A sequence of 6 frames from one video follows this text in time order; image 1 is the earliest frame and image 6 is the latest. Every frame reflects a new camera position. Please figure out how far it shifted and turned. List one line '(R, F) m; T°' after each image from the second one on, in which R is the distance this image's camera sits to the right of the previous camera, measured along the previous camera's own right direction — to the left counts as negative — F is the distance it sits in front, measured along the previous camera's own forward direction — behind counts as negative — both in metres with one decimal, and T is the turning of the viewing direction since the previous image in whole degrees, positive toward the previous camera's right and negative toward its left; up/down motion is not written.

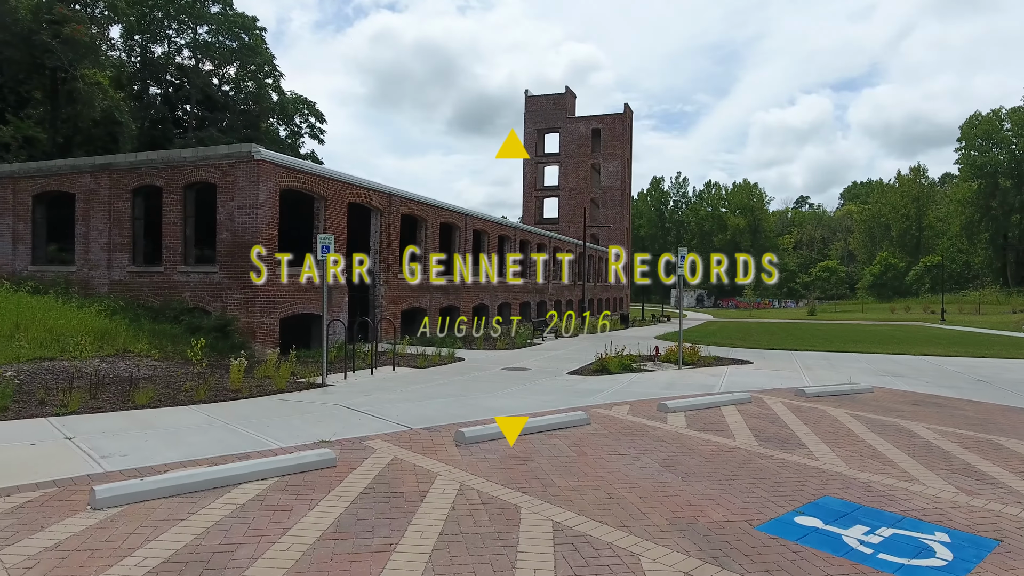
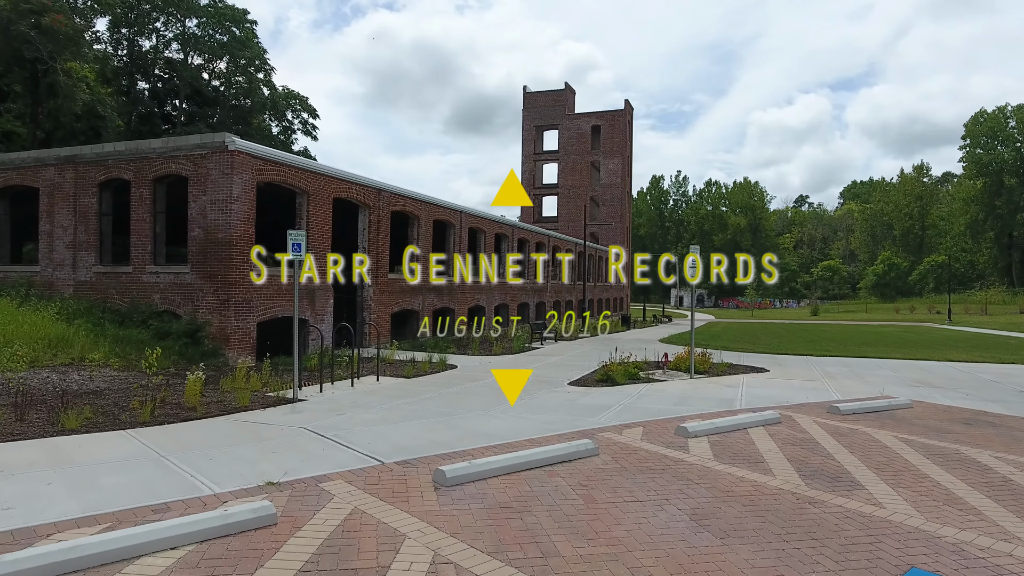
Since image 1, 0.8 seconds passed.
(+0.1, +1.1) m; 0°
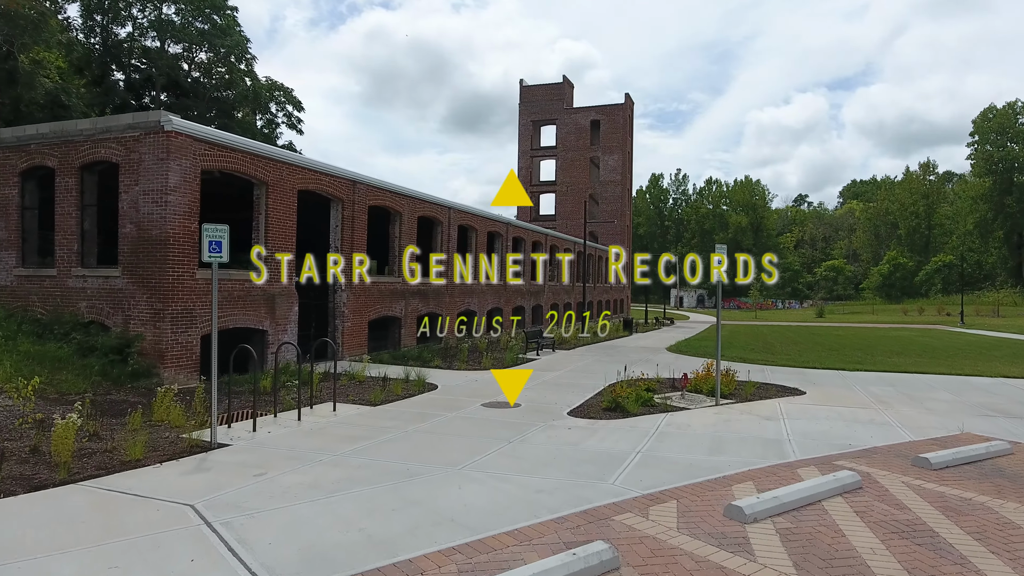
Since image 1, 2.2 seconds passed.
(+0.2, +2.1) m; 0°
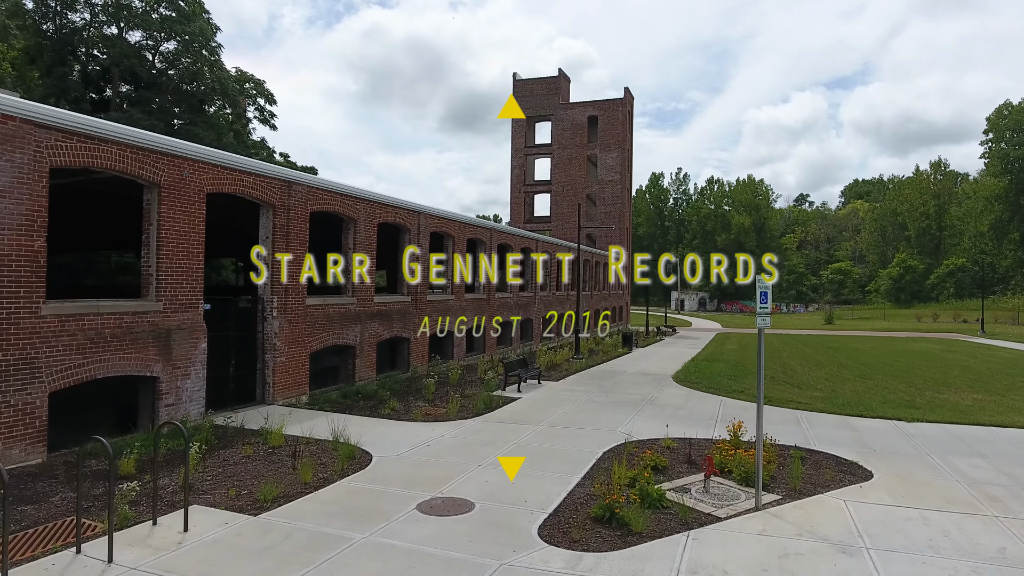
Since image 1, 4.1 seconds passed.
(+0.6, +3.1) m; 0°
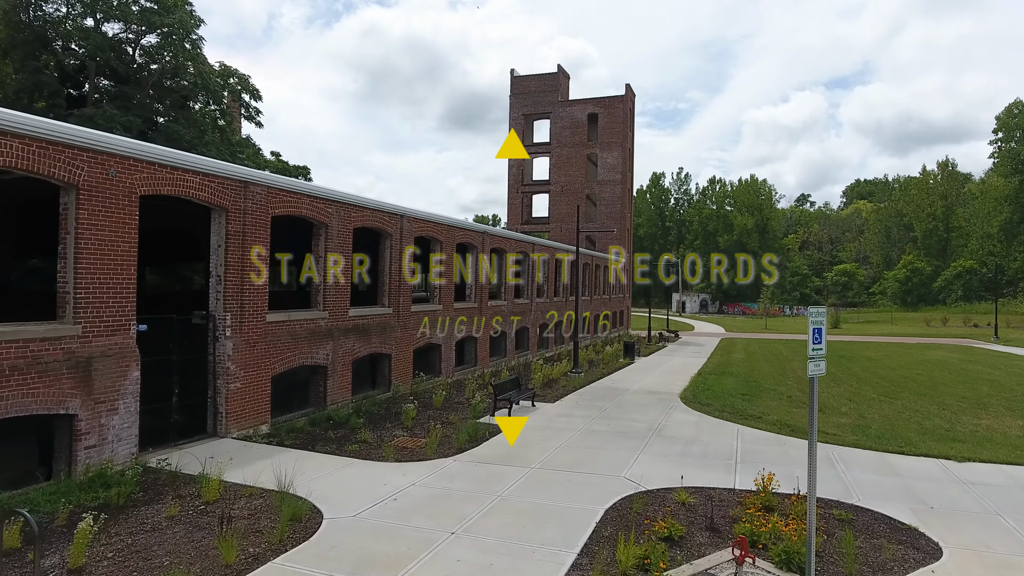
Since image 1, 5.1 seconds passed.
(+0.2, +1.6) m; 0°
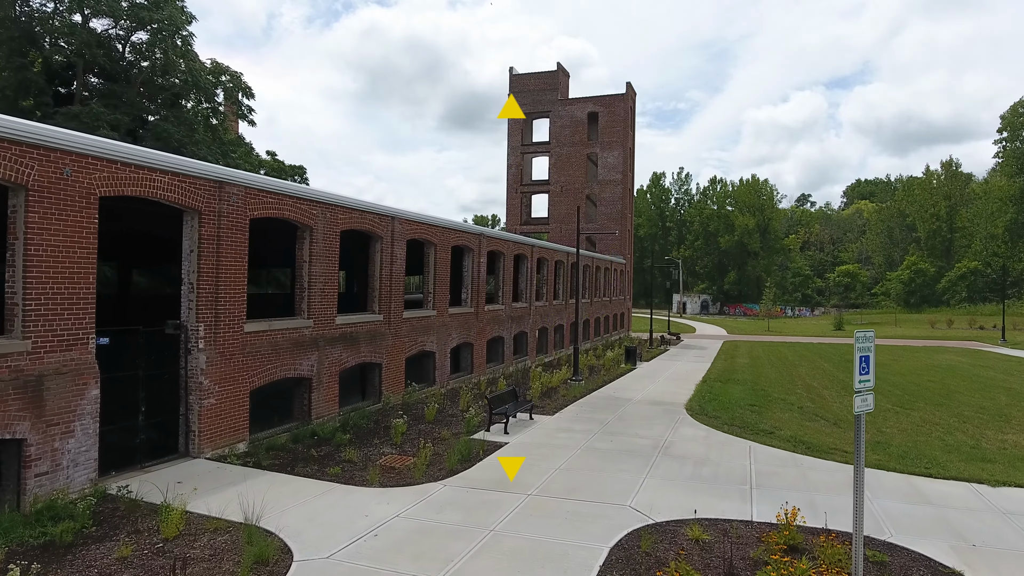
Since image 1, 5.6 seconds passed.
(+0.1, +0.8) m; 0°
